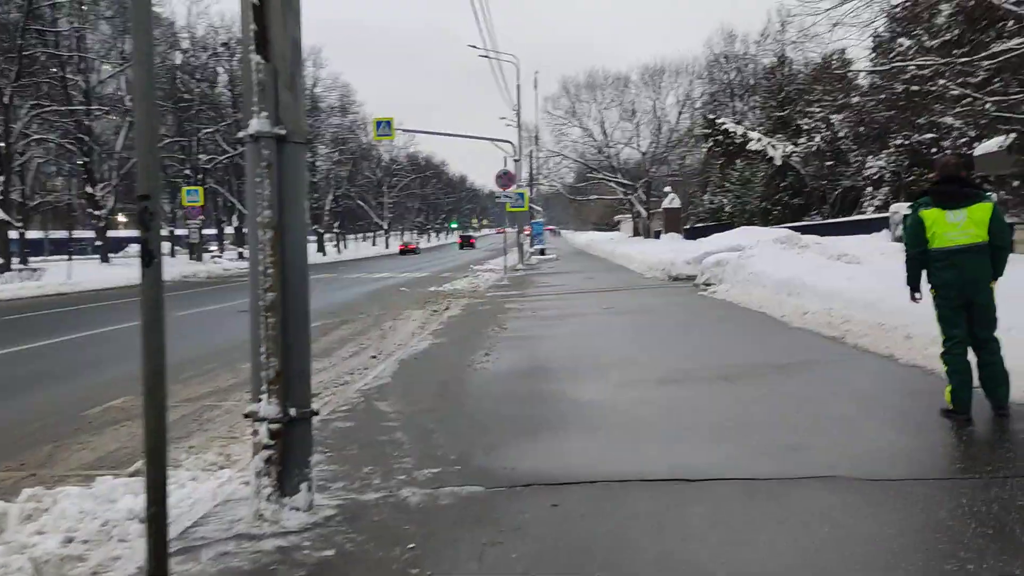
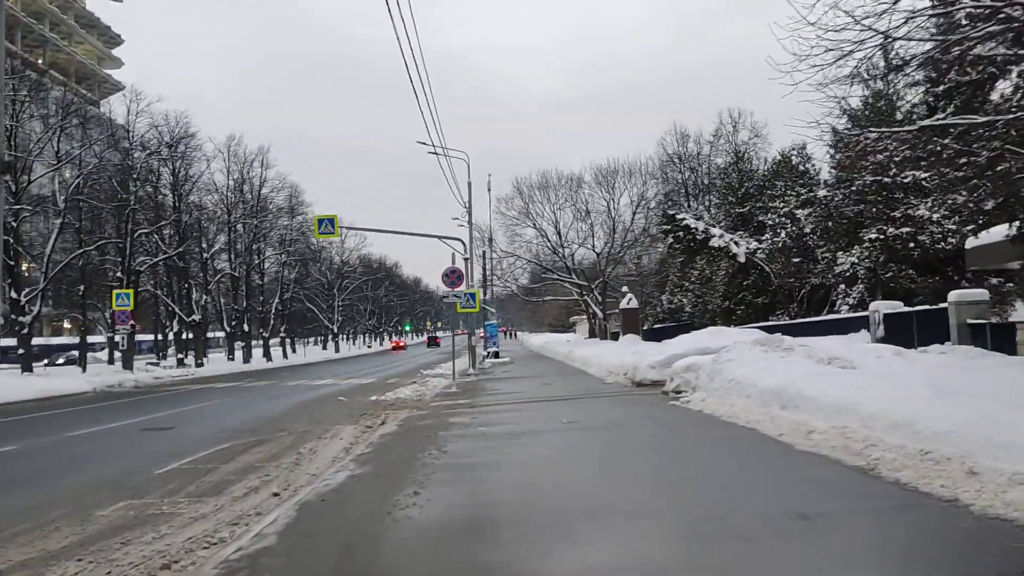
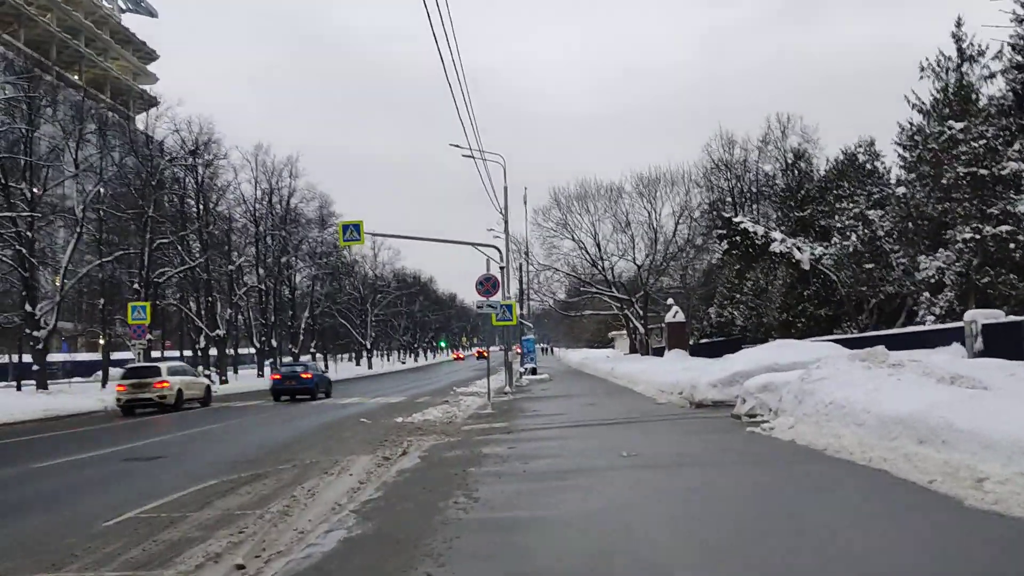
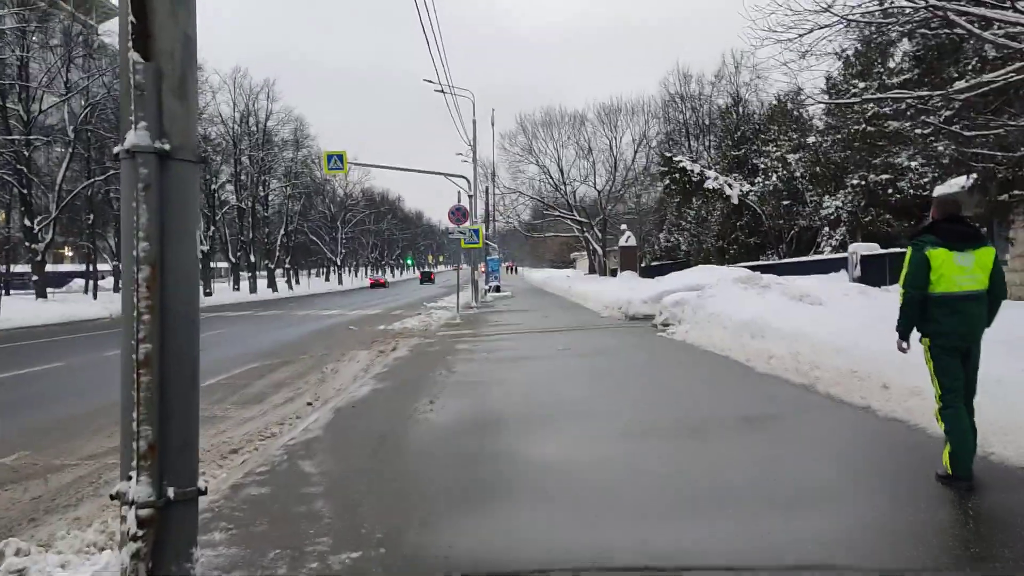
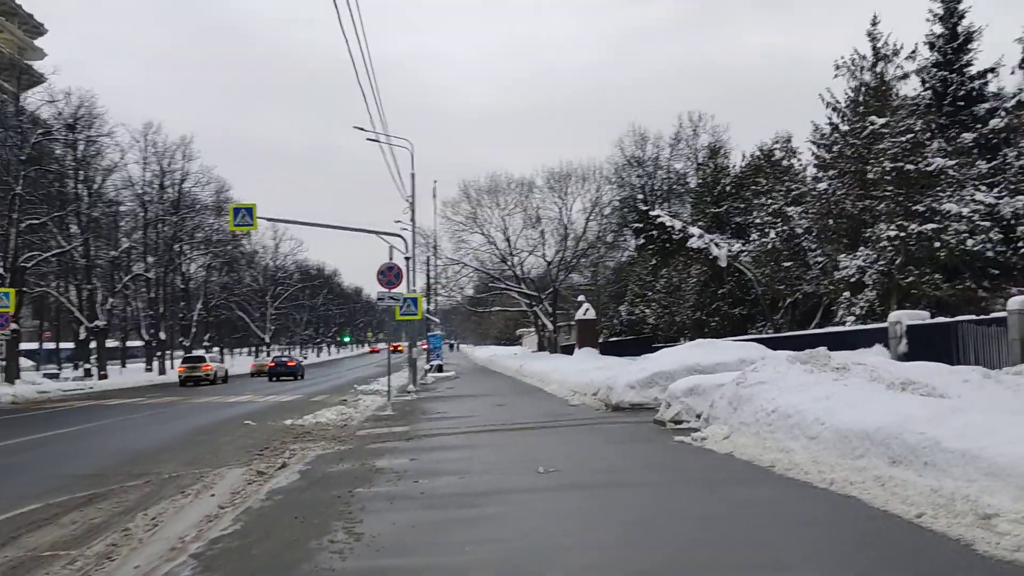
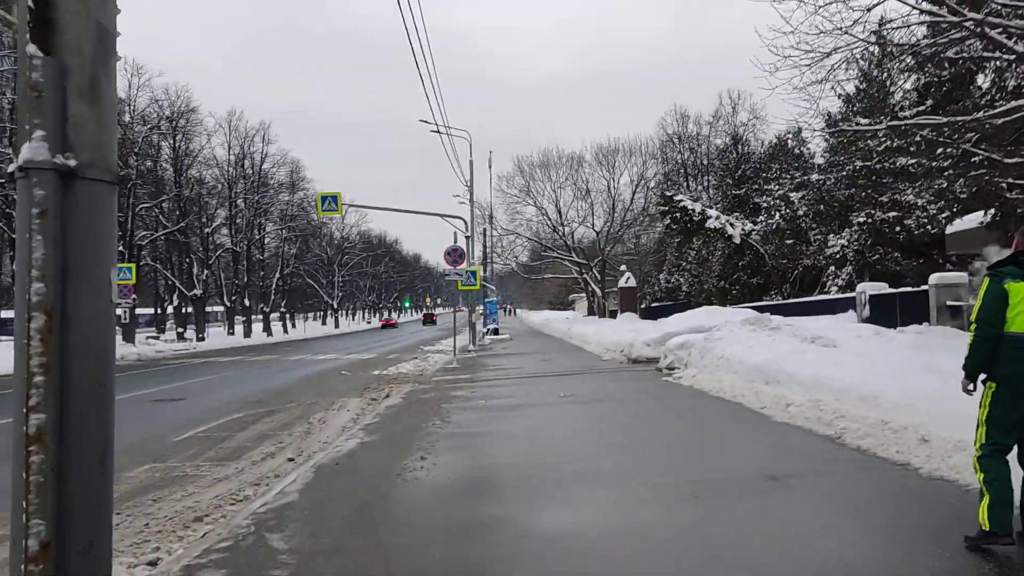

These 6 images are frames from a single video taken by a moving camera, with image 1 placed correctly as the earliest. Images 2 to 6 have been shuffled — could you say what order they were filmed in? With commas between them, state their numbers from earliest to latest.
4, 6, 2, 3, 5
